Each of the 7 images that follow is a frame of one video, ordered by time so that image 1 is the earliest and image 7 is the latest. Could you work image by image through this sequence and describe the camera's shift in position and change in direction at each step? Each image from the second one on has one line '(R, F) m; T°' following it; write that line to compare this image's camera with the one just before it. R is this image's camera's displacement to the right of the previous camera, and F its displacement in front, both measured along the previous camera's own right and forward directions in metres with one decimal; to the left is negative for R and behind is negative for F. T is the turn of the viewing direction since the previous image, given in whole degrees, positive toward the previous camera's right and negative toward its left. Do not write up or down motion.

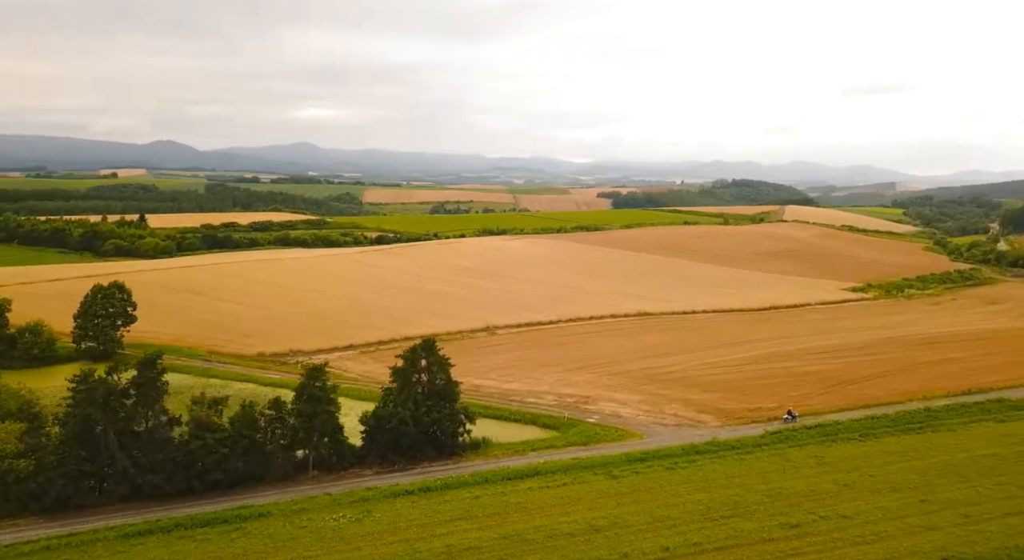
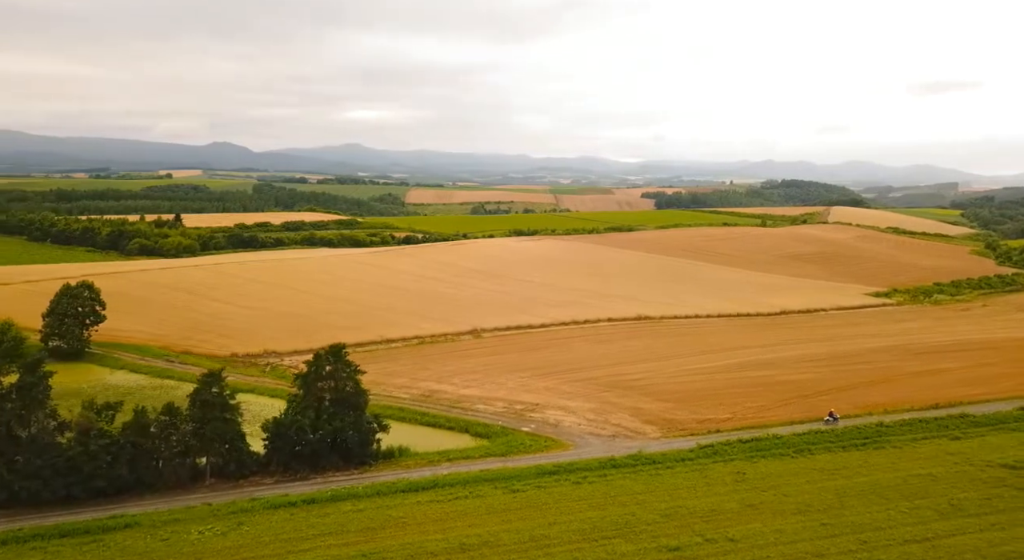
(+2.4, +0.6) m; -3°
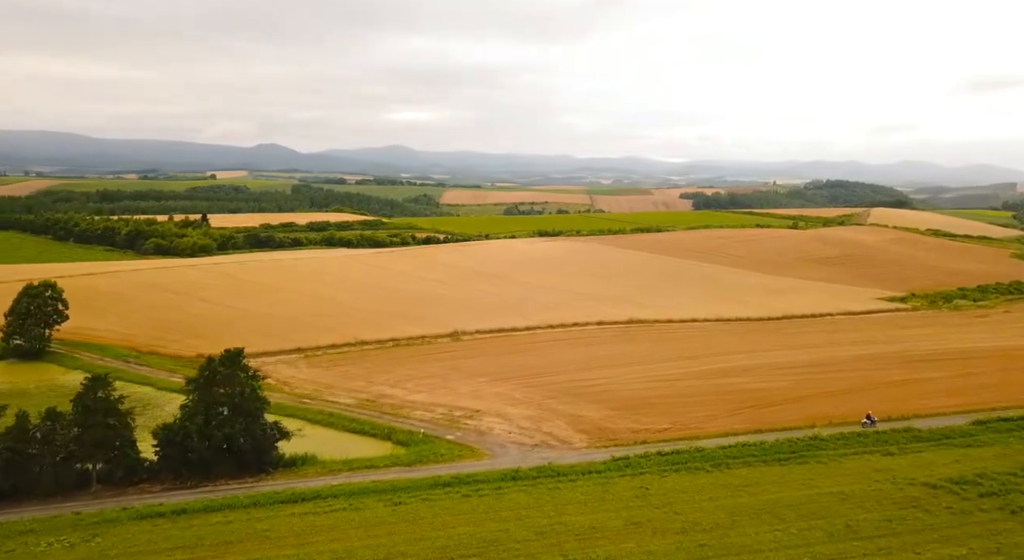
(+2.4, +0.6) m; -2°
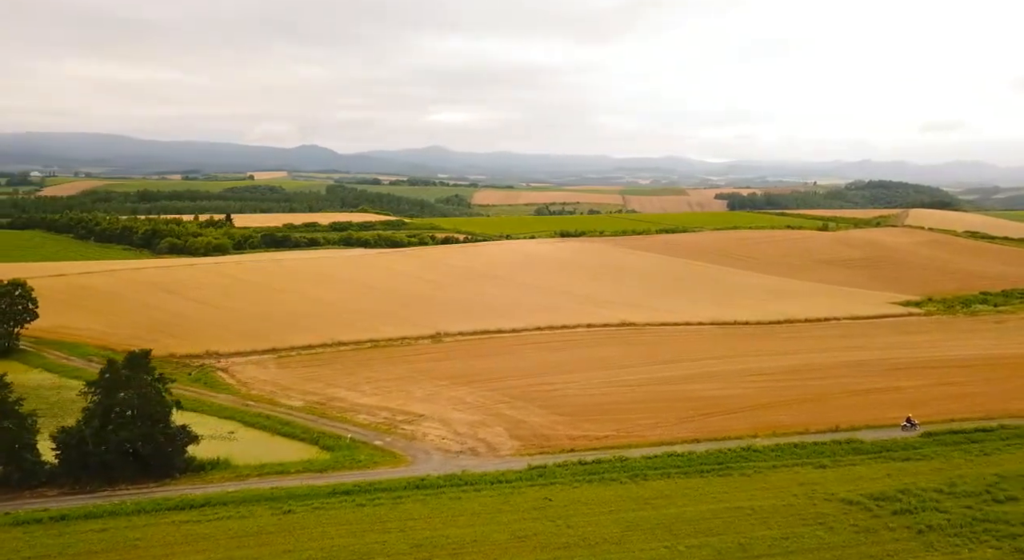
(+2.2, +0.5) m; -2°
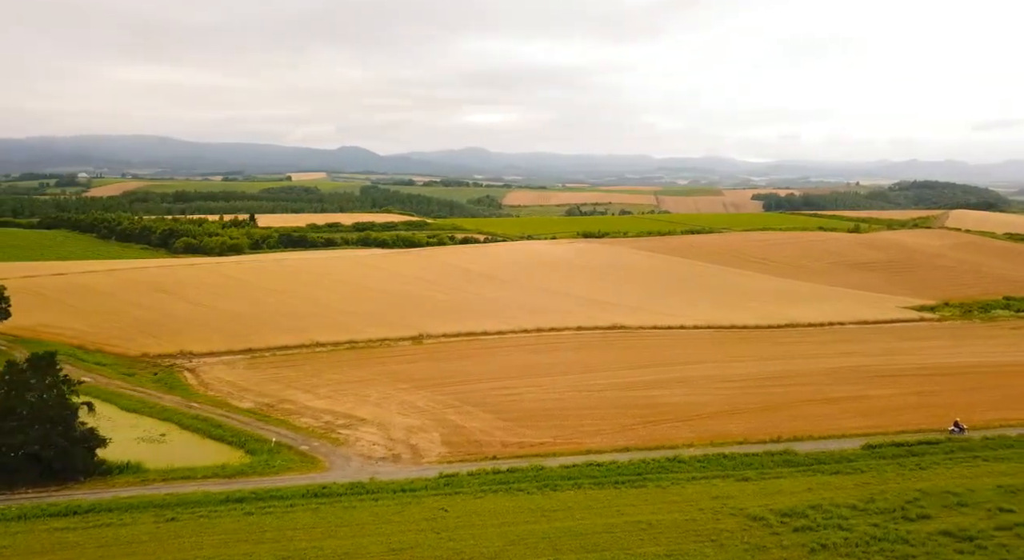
(+2.2, +0.5) m; -2°
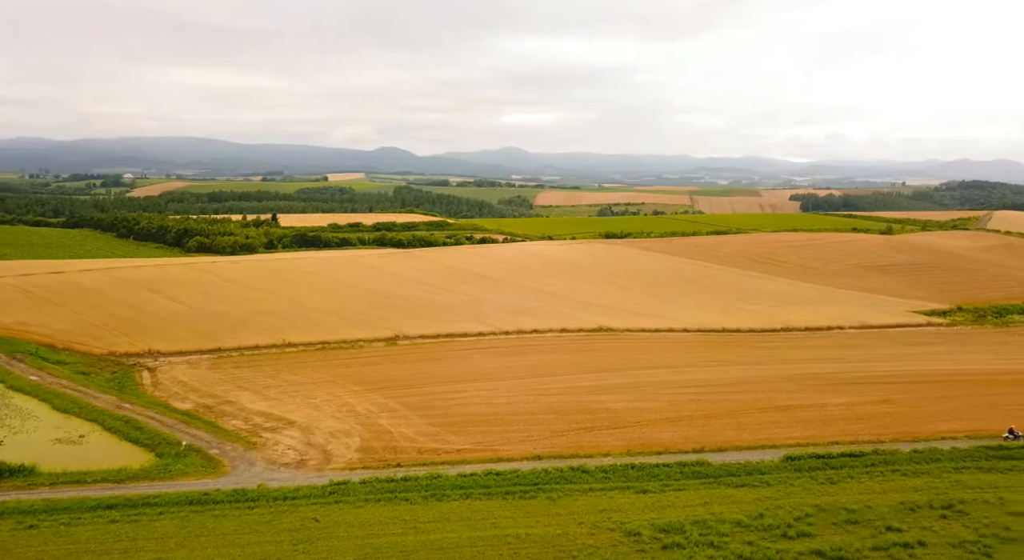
(+2.5, +0.5) m; -2°
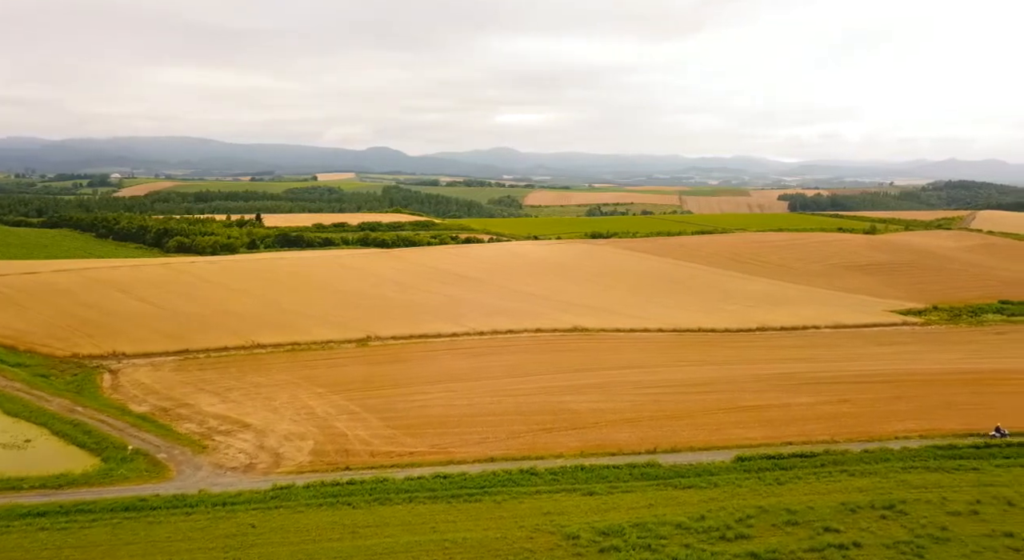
(+0.8, +0.1) m; +1°
